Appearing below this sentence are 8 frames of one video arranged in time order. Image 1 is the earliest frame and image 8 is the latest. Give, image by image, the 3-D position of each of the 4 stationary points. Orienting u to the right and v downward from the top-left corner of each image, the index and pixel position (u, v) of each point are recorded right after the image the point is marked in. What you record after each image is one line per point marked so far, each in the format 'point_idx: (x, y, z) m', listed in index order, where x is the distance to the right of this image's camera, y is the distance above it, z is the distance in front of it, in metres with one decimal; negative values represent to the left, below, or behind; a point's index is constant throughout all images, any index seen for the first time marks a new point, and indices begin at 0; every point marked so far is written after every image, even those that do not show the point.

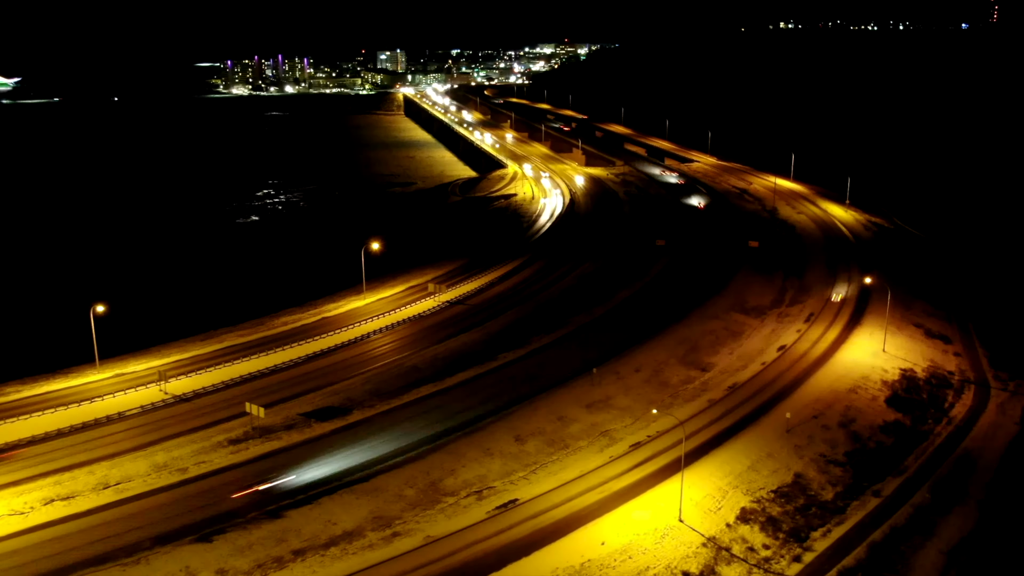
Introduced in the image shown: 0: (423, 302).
0: (-1.5, -0.2, +17.2) m
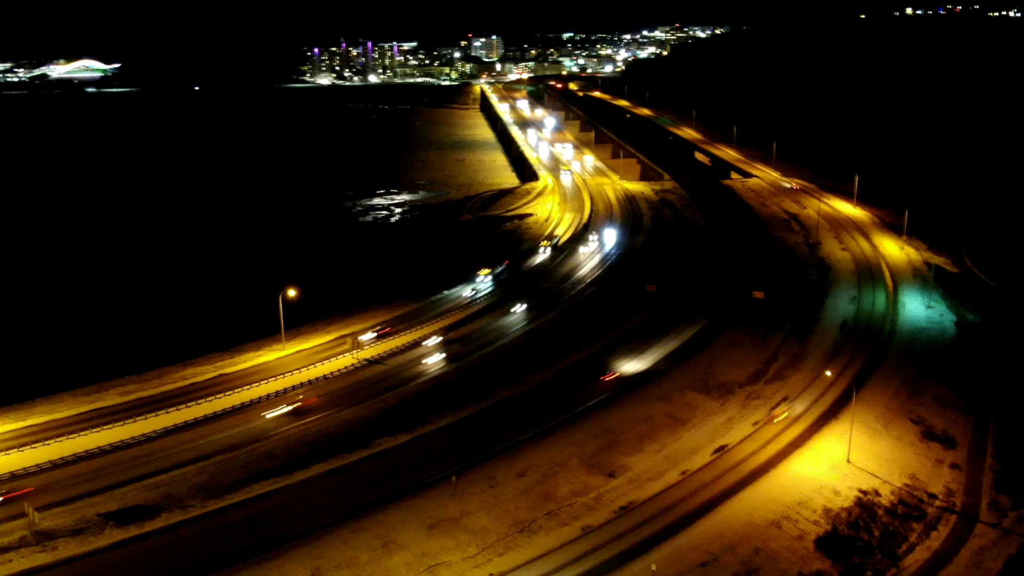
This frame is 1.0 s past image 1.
0: (-2.7, -1.1, +15.4) m
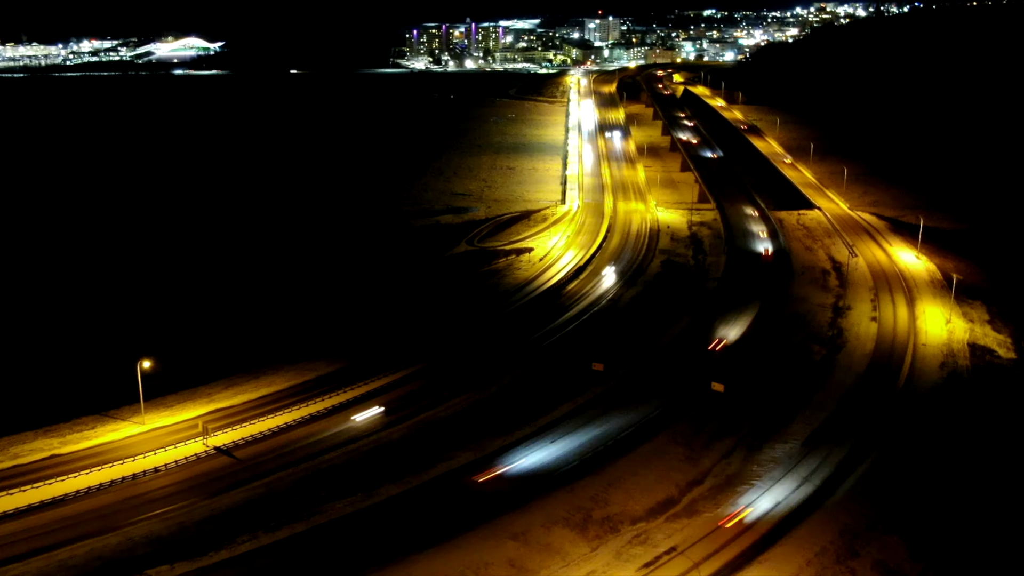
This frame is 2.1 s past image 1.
0: (-4.5, -2.2, +13.8) m
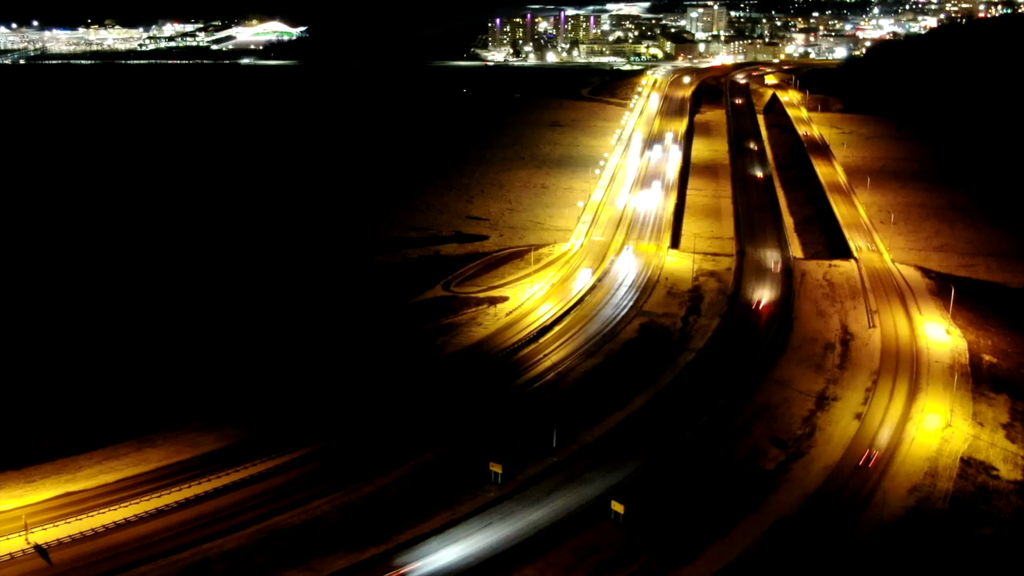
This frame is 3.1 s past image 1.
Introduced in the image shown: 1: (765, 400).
0: (-6.5, -3.3, +13.1) m
1: (+4.7, -2.1, +18.0) m
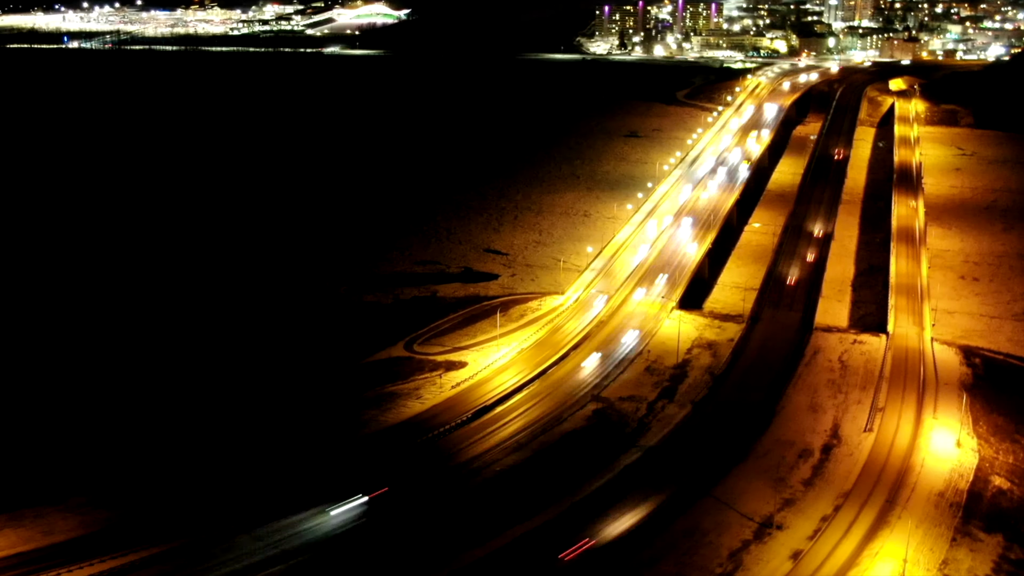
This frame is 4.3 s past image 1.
0: (-8.9, -4.4, +13.2) m
1: (+3.0, -3.9, +16.2) m
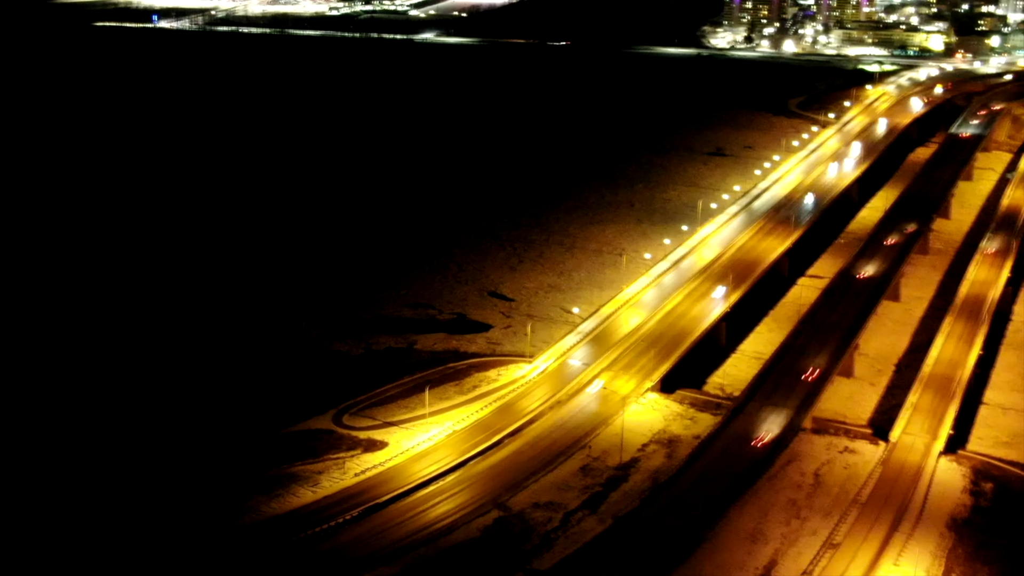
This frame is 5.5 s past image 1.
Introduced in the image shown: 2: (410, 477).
0: (-11.8, -5.6, +14.2) m
1: (+0.5, -6.0, +14.9) m
2: (-1.8, -3.6, +19.0) m
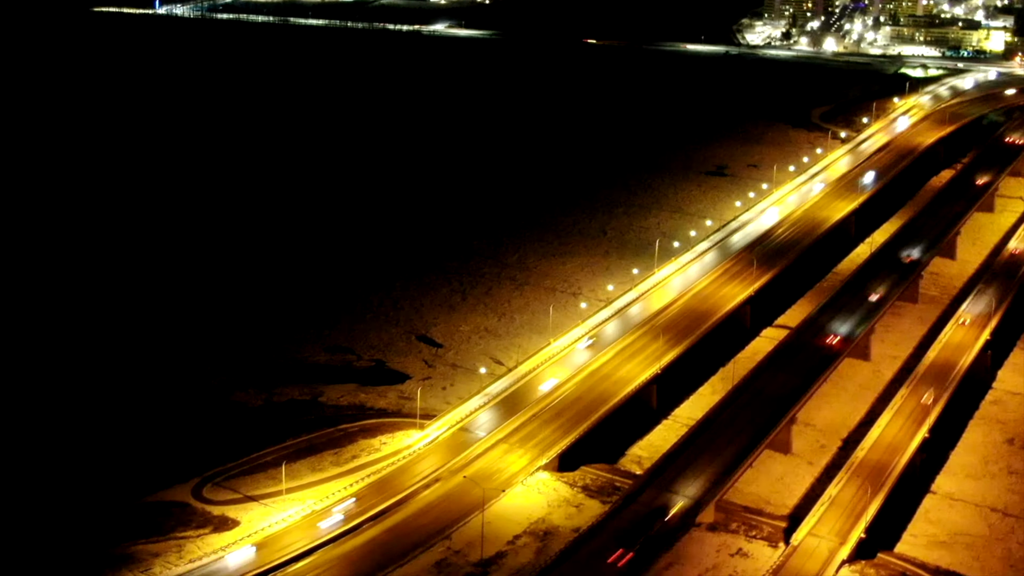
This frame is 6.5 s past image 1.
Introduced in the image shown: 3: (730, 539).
0: (-15.1, -6.8, +14.4) m
1: (-2.8, -7.7, +14.0) m
2: (-4.6, -5.0, +18.2) m
3: (+4.5, -5.0, +19.8) m
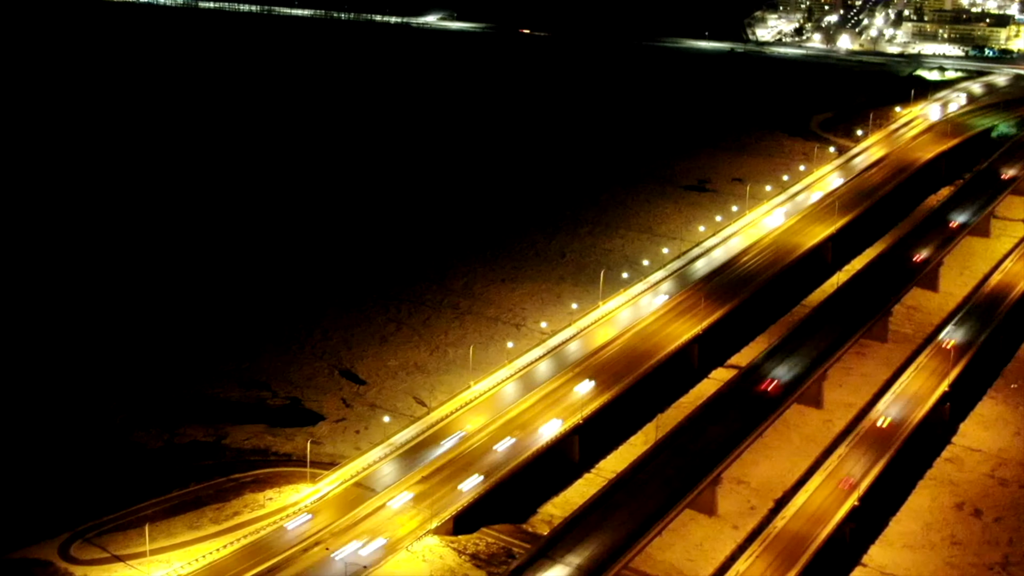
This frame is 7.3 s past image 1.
0: (-17.8, -7.7, +14.4) m
1: (-5.6, -8.9, +13.3) m
2: (-7.1, -6.1, +17.5) m
3: (+2.2, -6.2, +18.5) m
